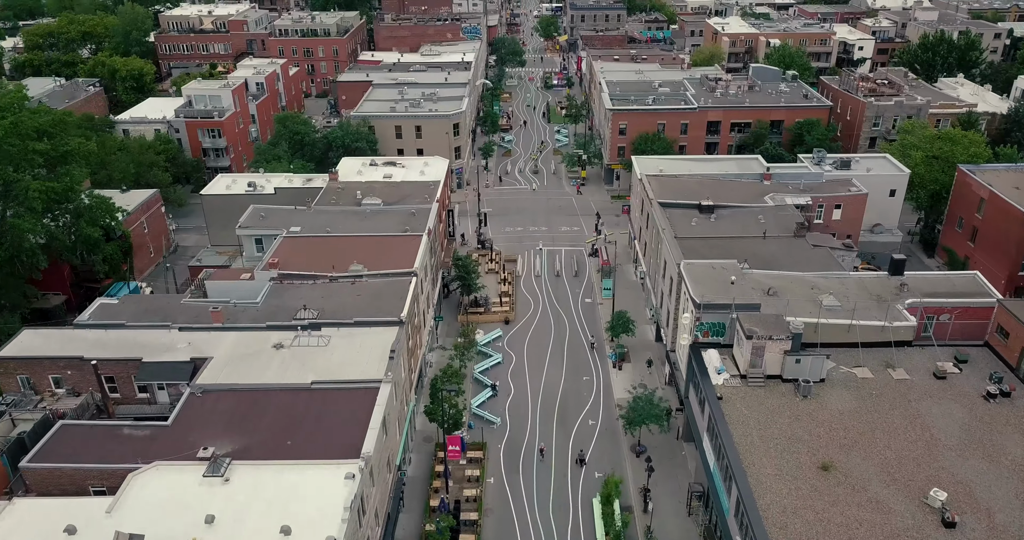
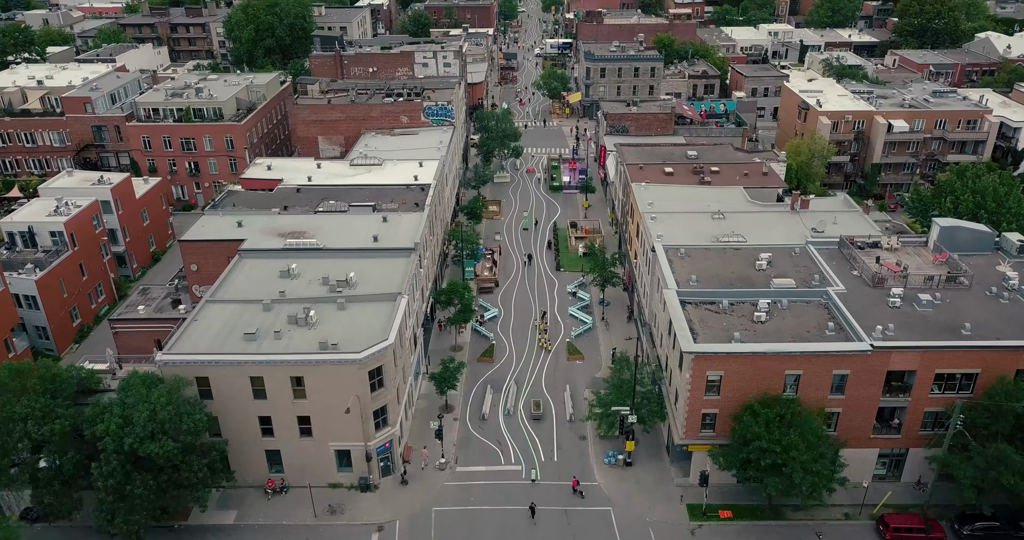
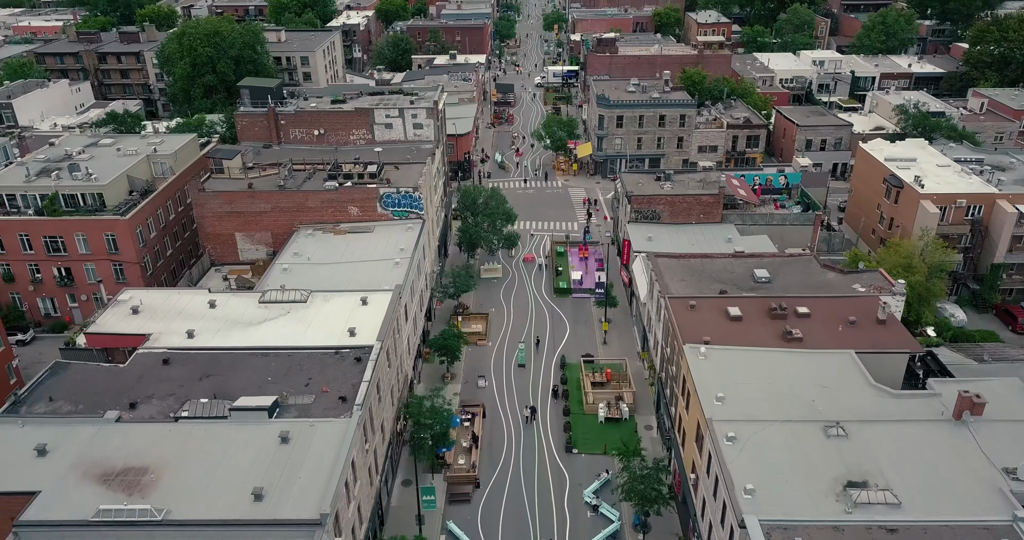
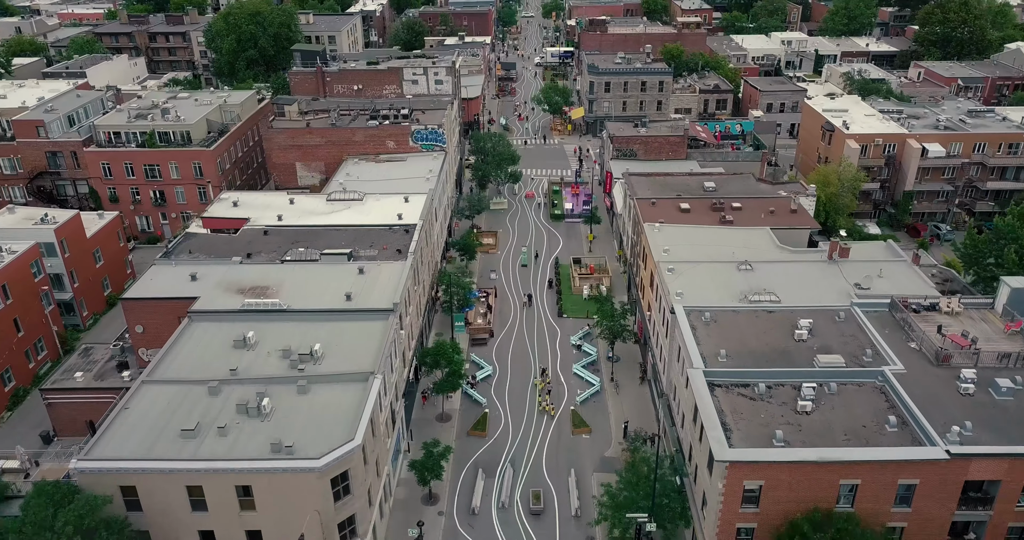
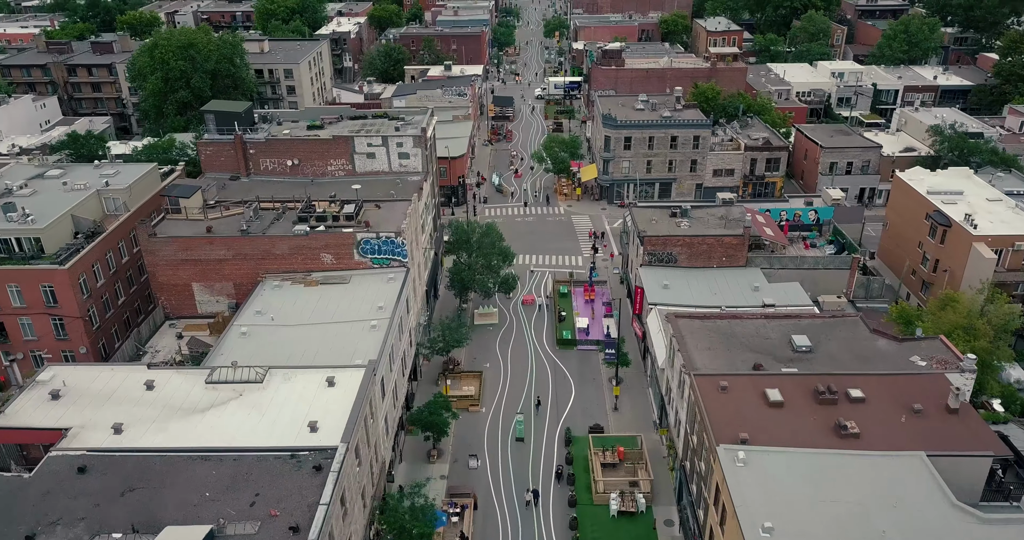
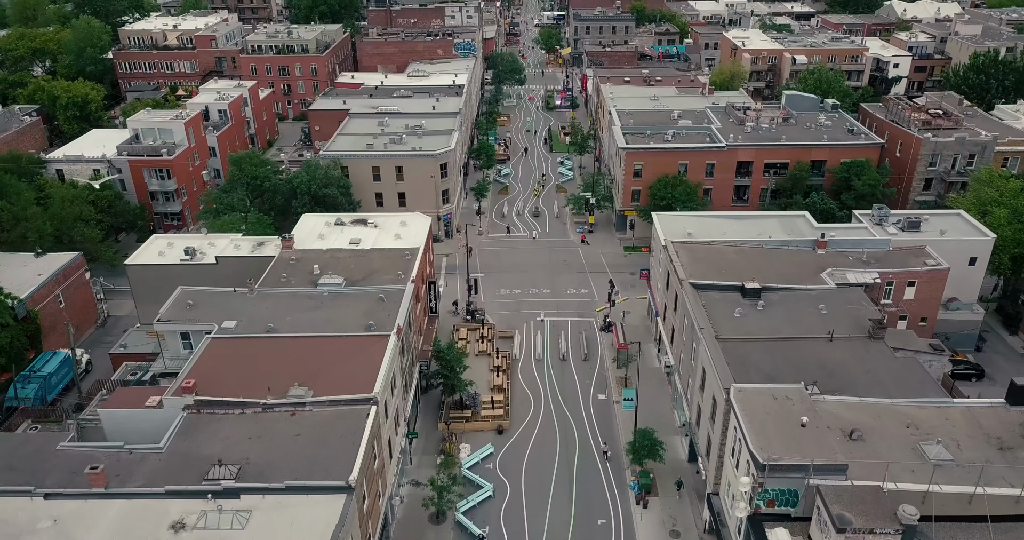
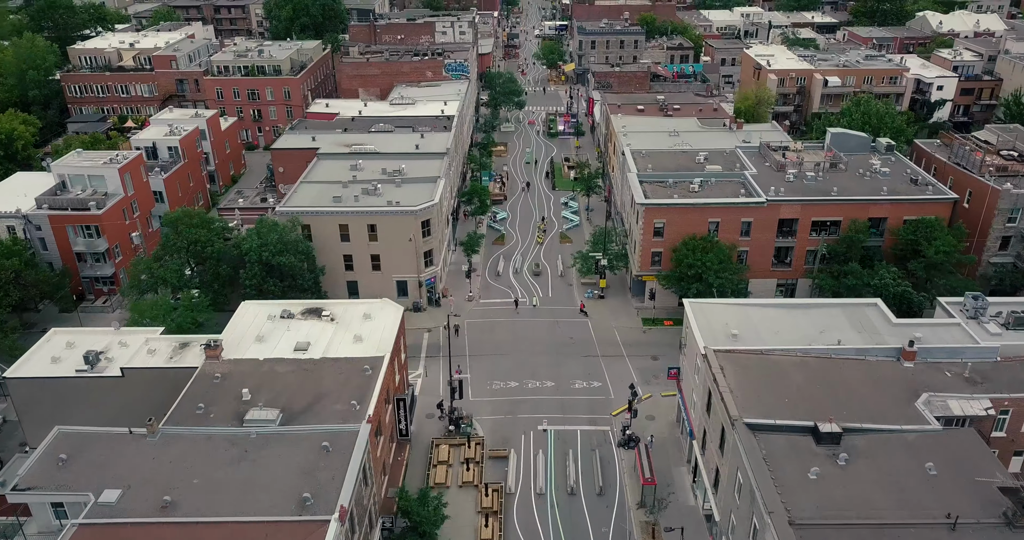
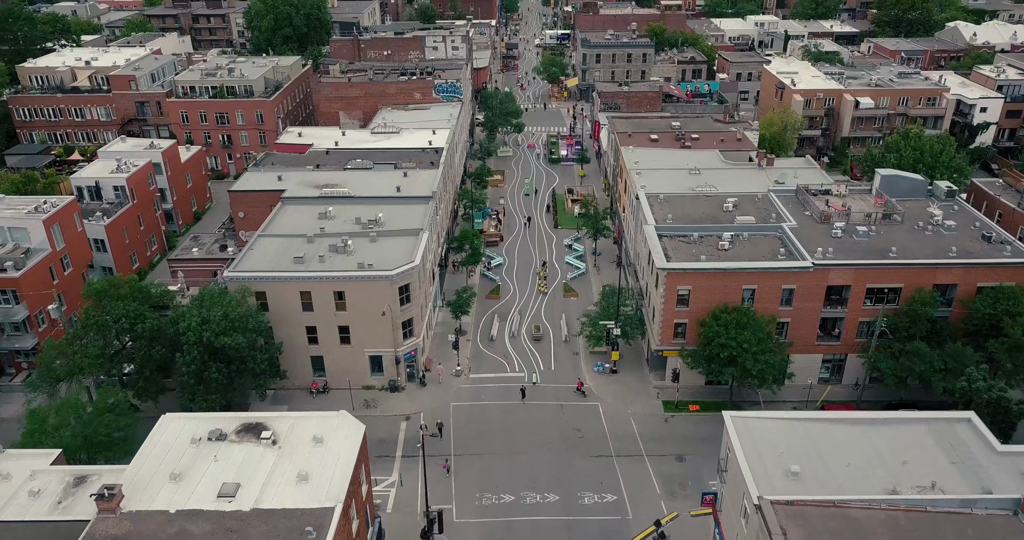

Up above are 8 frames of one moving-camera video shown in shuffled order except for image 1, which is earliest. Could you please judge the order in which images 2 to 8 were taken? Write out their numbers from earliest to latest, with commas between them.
6, 7, 8, 2, 4, 3, 5
